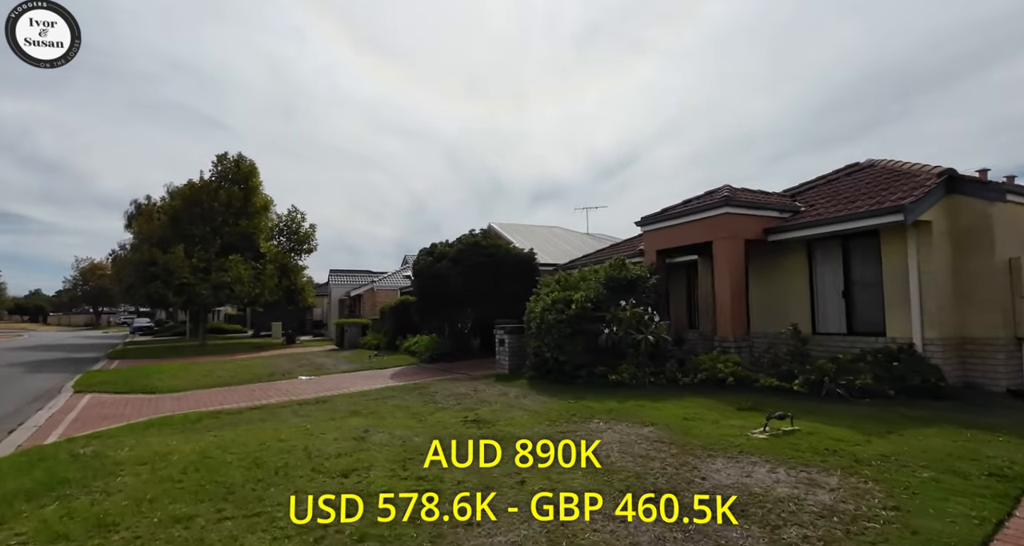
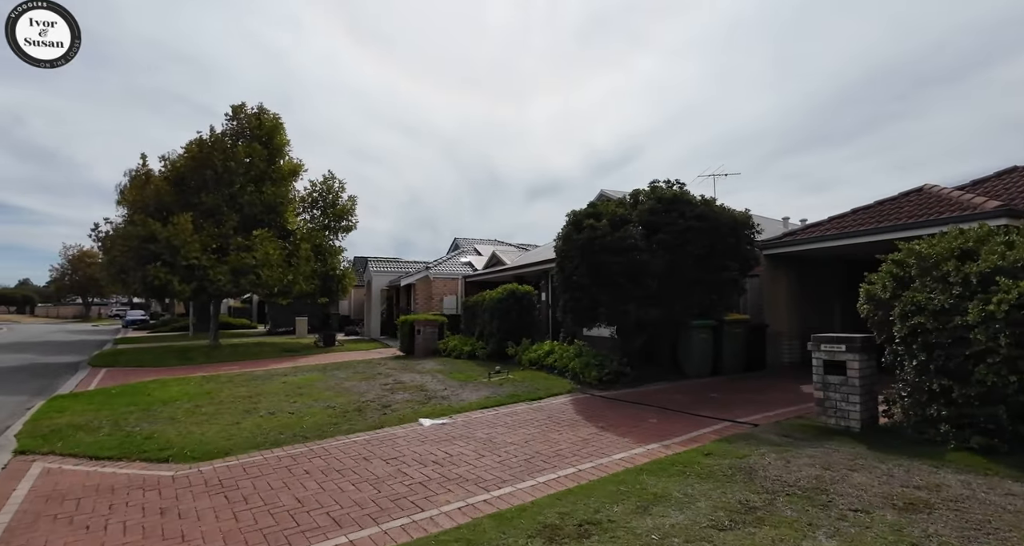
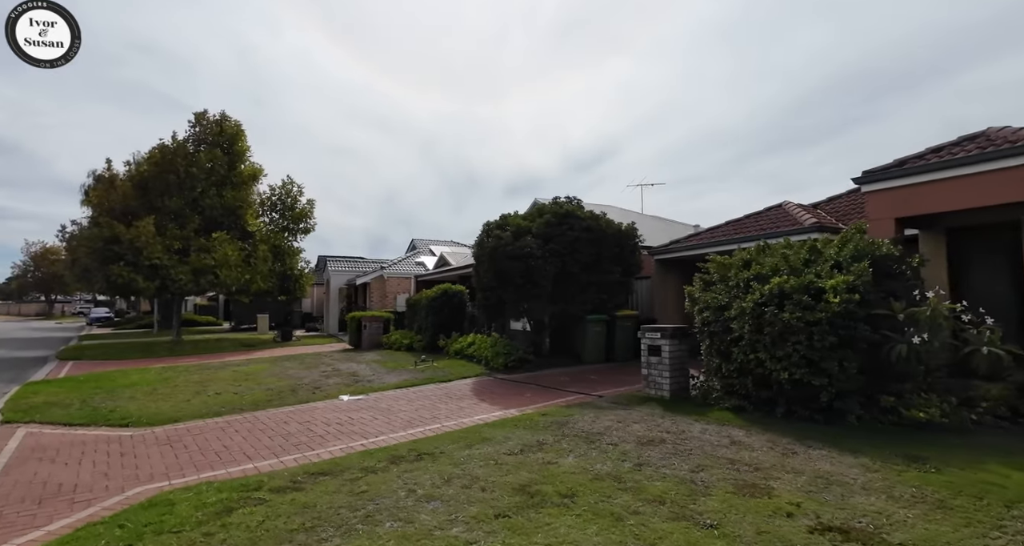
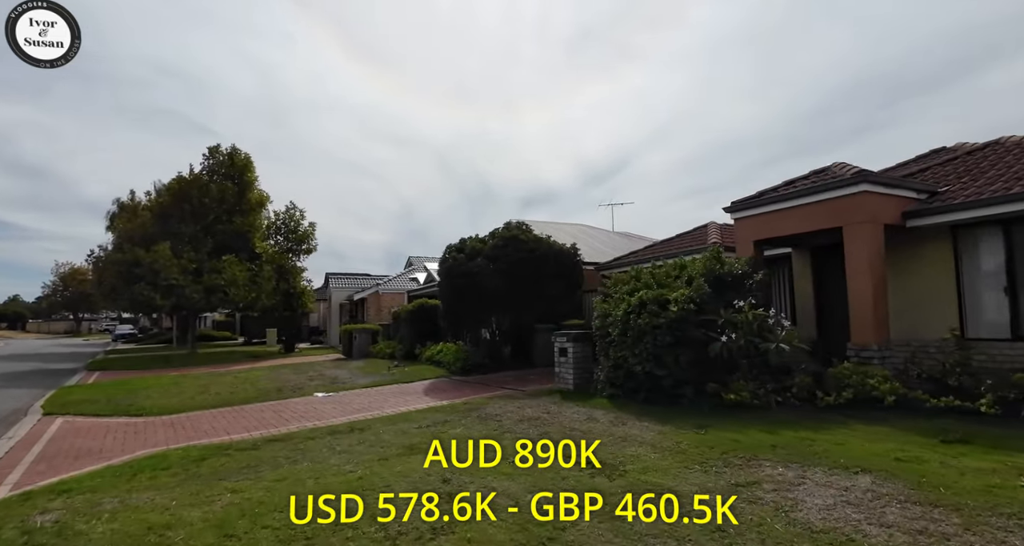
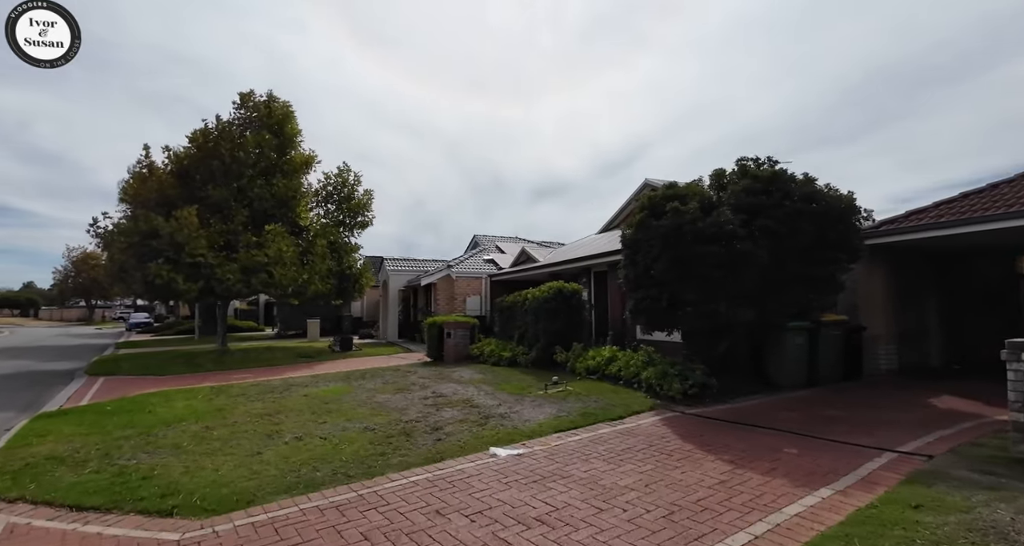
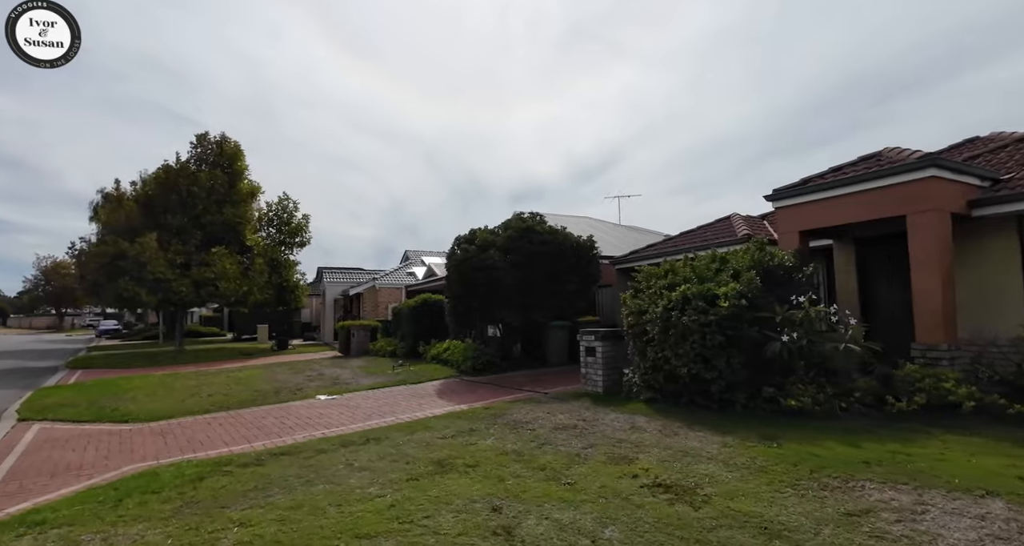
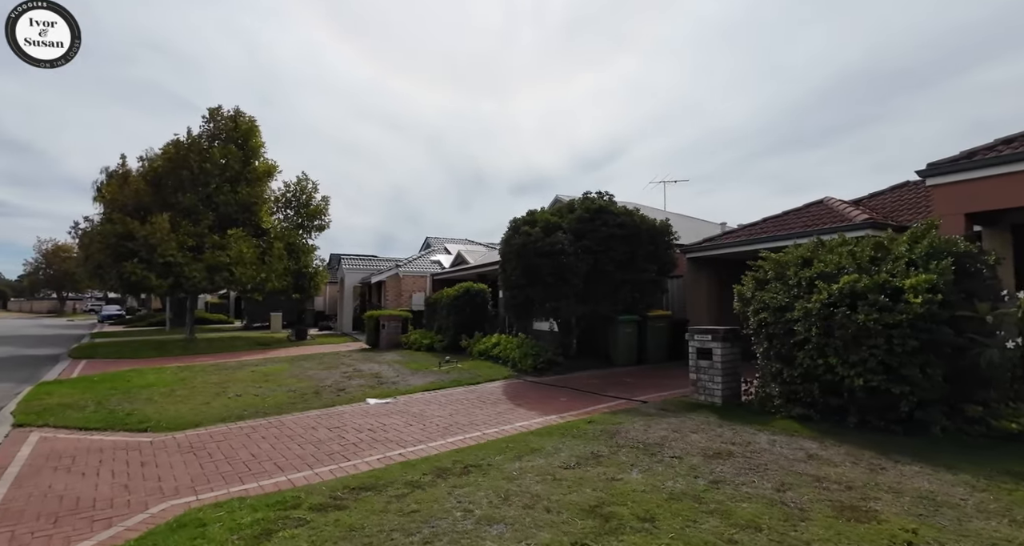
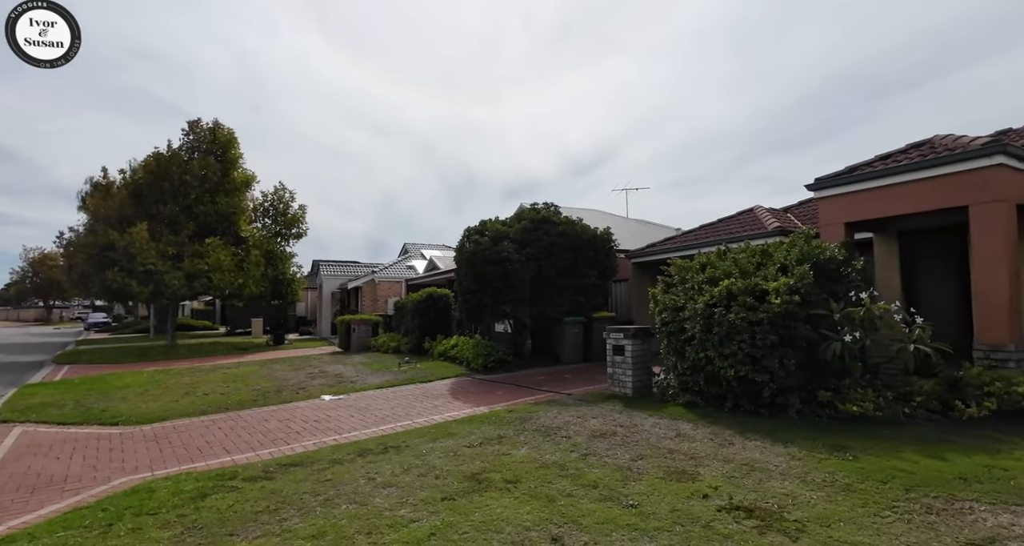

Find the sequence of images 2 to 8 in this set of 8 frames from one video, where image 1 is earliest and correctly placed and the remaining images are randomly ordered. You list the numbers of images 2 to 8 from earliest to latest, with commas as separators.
4, 6, 8, 3, 7, 2, 5
